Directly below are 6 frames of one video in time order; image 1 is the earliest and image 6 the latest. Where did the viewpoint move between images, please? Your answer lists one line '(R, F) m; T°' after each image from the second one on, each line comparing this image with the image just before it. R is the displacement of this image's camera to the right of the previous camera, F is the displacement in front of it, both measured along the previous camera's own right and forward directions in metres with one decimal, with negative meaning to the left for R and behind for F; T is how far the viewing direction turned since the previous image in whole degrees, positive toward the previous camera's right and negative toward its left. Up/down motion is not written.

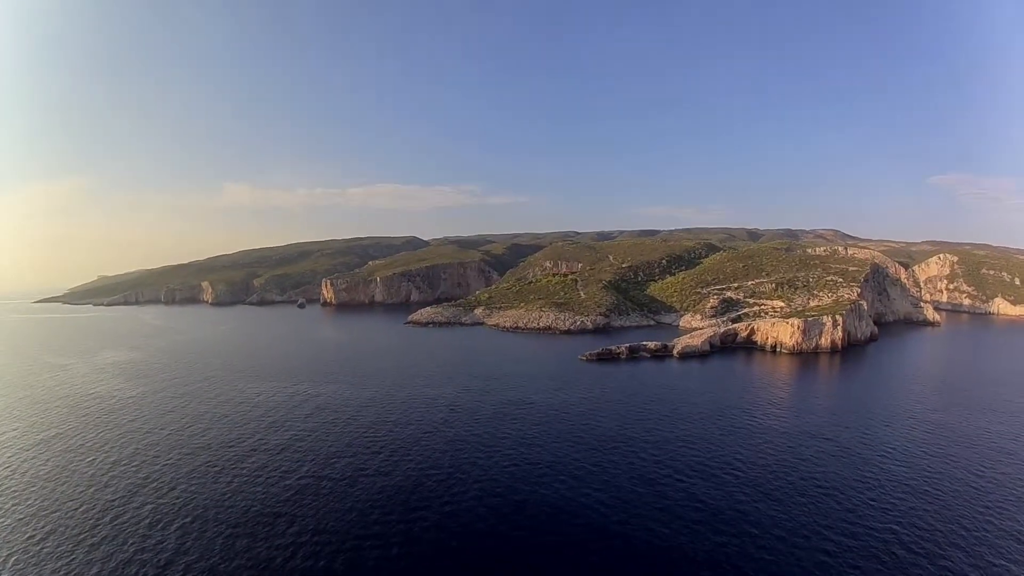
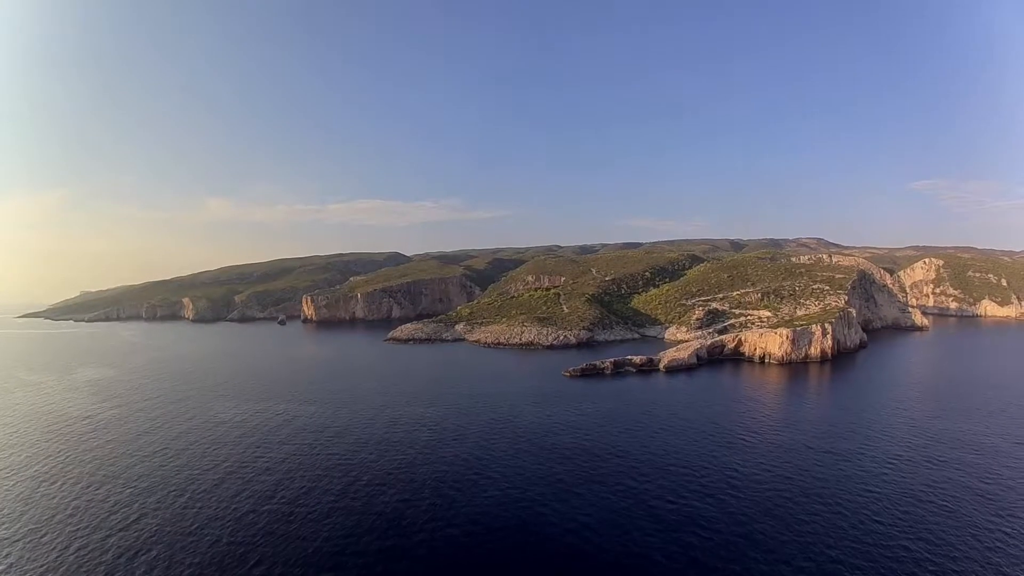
(+1.2, +1.7) m; +1°
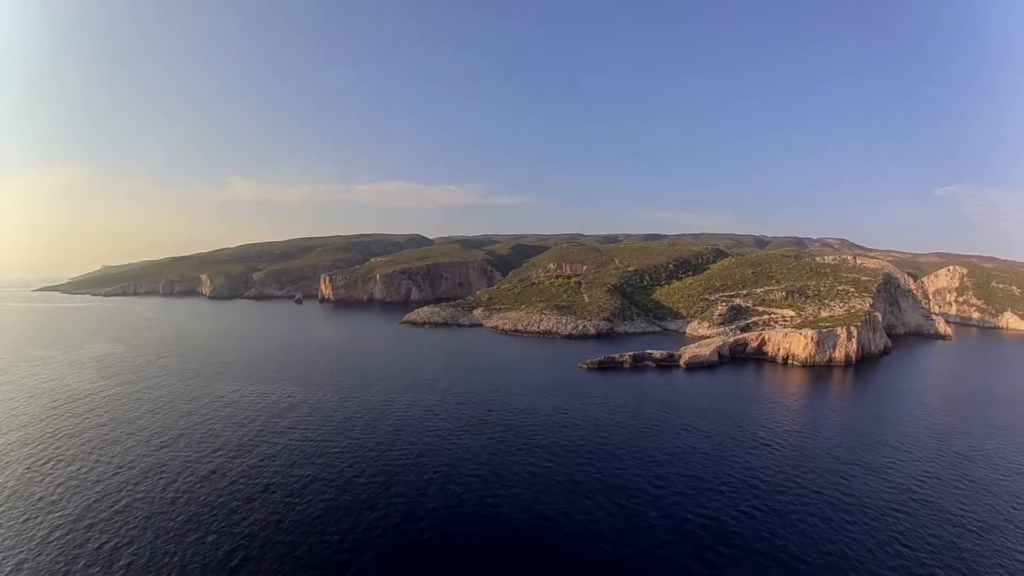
(-0.3, +1.3) m; -2°
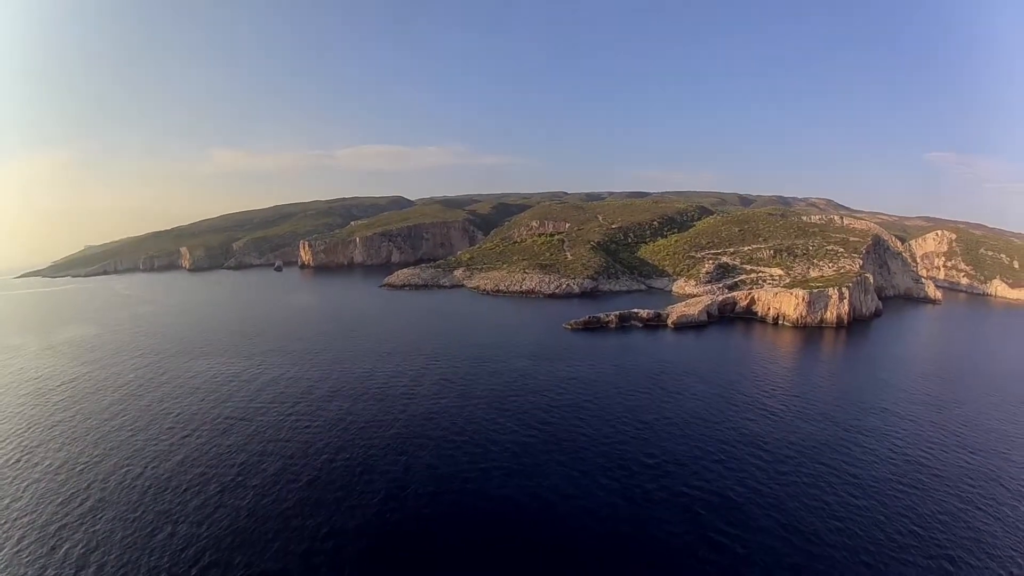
(+1.8, +3.1) m; +1°
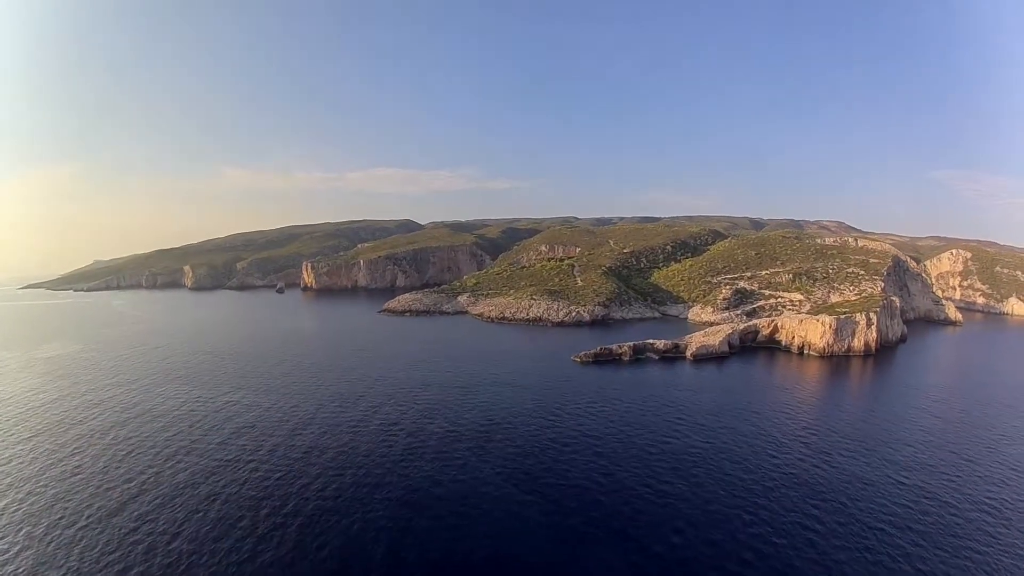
(+0.3, +3.5) m; -1°
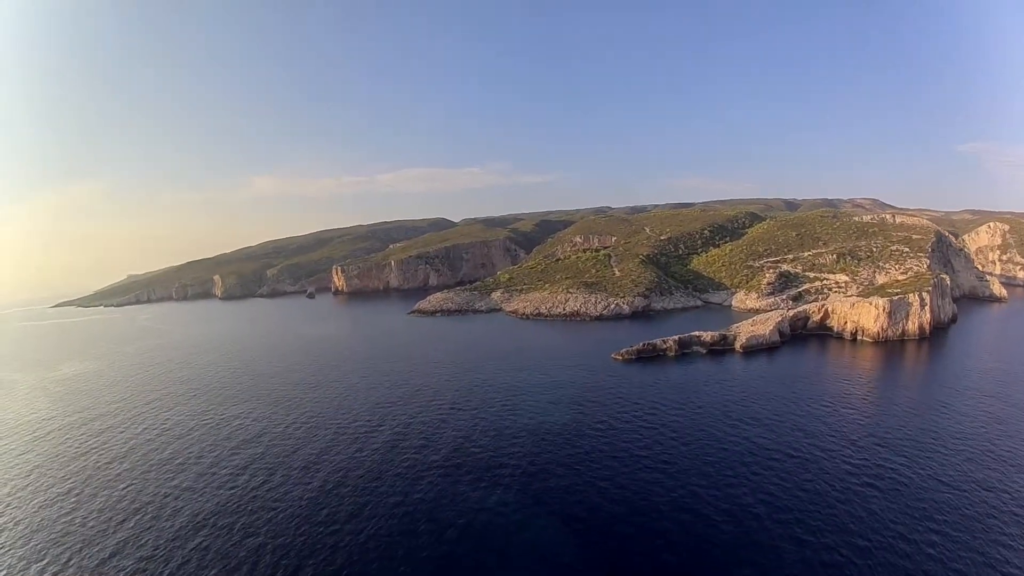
(-0.7, +2.3) m; -4°
